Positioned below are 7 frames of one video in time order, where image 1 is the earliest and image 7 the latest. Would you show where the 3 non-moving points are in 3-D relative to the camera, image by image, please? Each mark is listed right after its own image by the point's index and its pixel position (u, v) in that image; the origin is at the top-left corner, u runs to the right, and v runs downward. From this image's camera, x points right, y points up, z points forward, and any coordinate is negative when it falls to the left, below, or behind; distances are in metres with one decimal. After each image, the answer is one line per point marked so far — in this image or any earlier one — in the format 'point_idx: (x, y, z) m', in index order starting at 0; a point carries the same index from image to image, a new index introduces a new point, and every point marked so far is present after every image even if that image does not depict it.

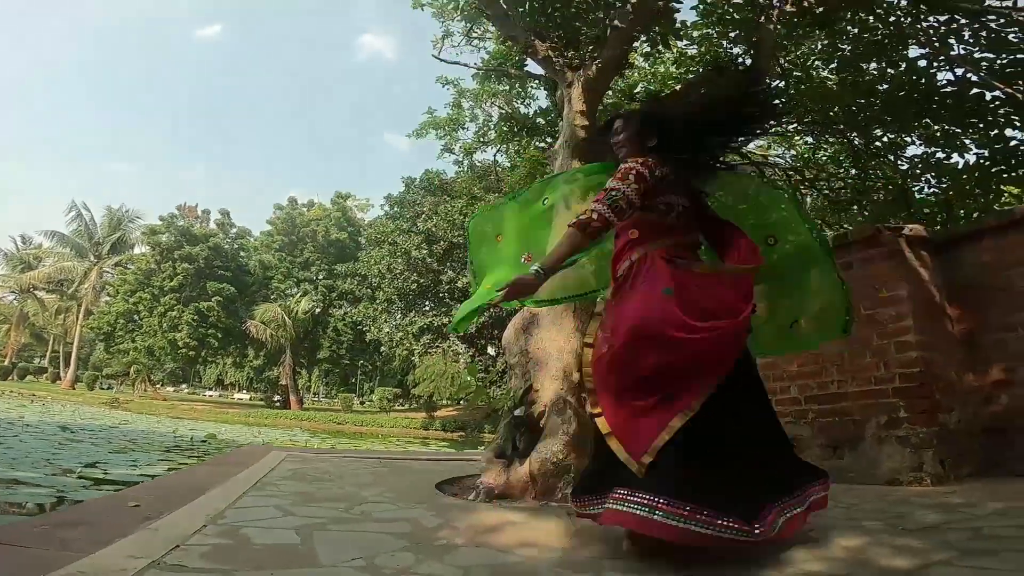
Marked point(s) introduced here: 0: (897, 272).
0: (+2.2, +0.1, +3.5) m
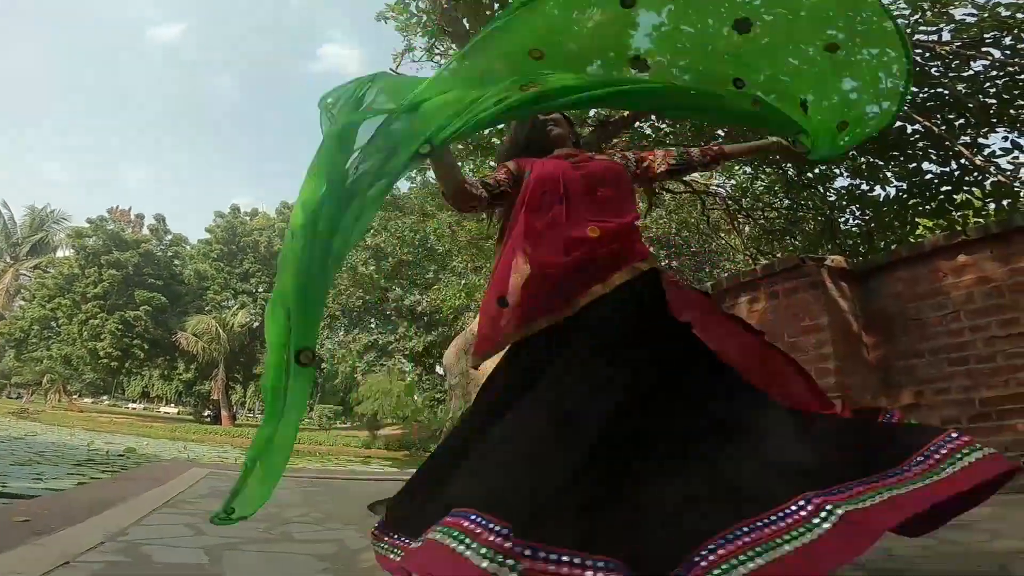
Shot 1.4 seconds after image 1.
0: (+1.8, -0.1, +3.6) m
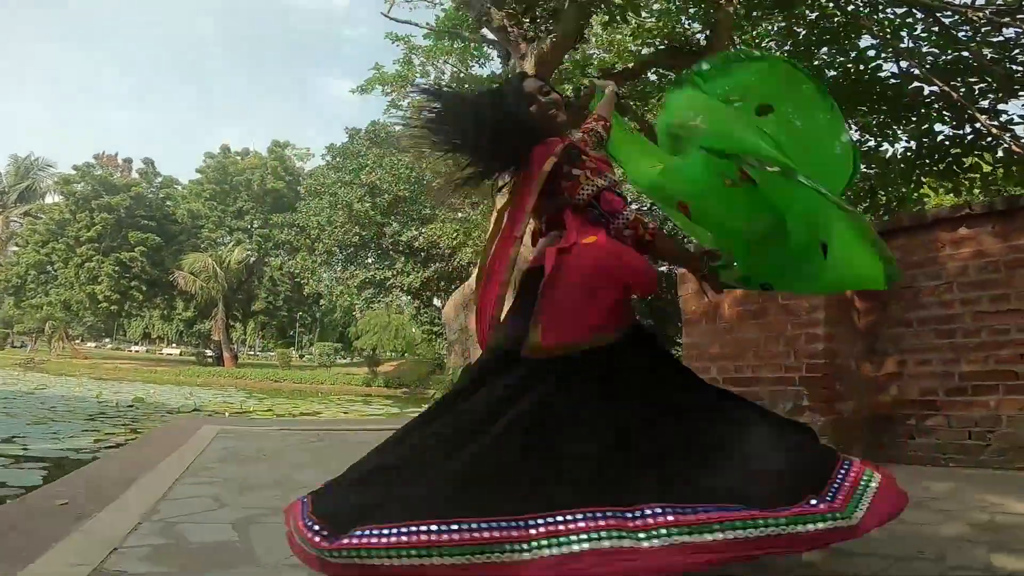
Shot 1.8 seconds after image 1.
0: (+1.8, +0.2, +3.7) m
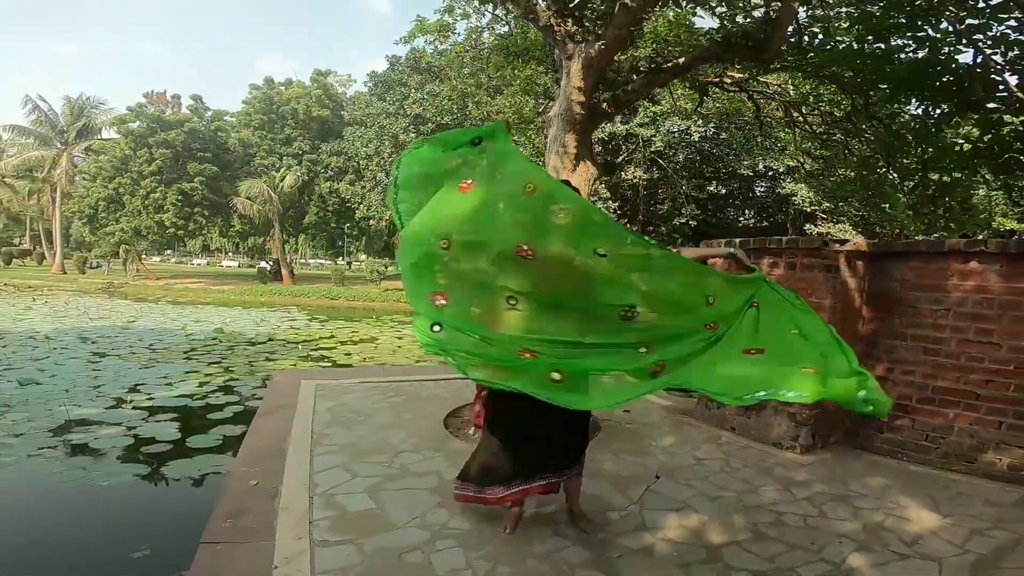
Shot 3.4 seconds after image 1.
0: (+2.0, +0.3, +4.2) m
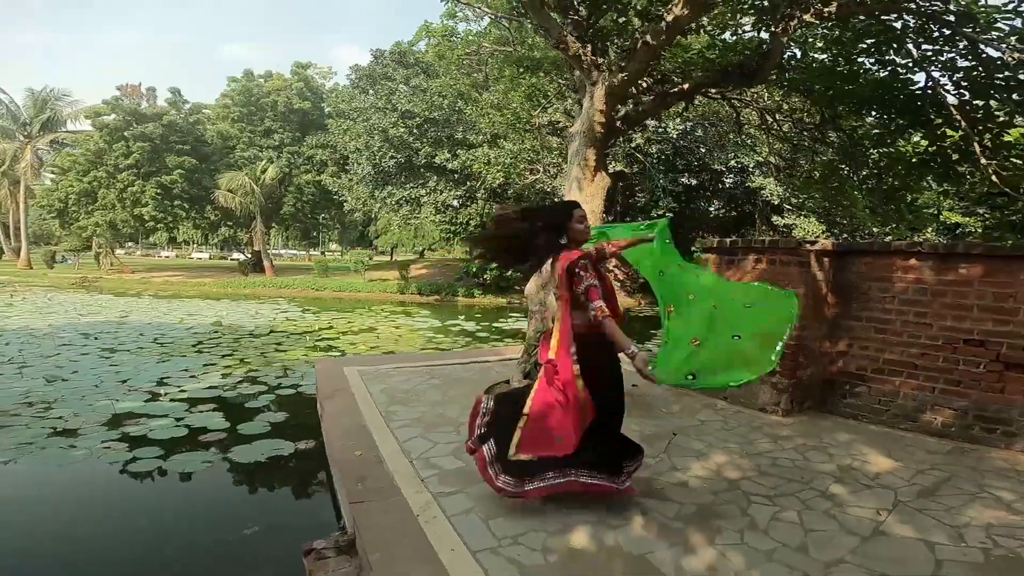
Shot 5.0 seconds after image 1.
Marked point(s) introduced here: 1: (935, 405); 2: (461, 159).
0: (+2.2, +0.4, +4.9) m
1: (+2.6, -0.7, +3.9) m
2: (-1.2, +2.8, +13.6) m
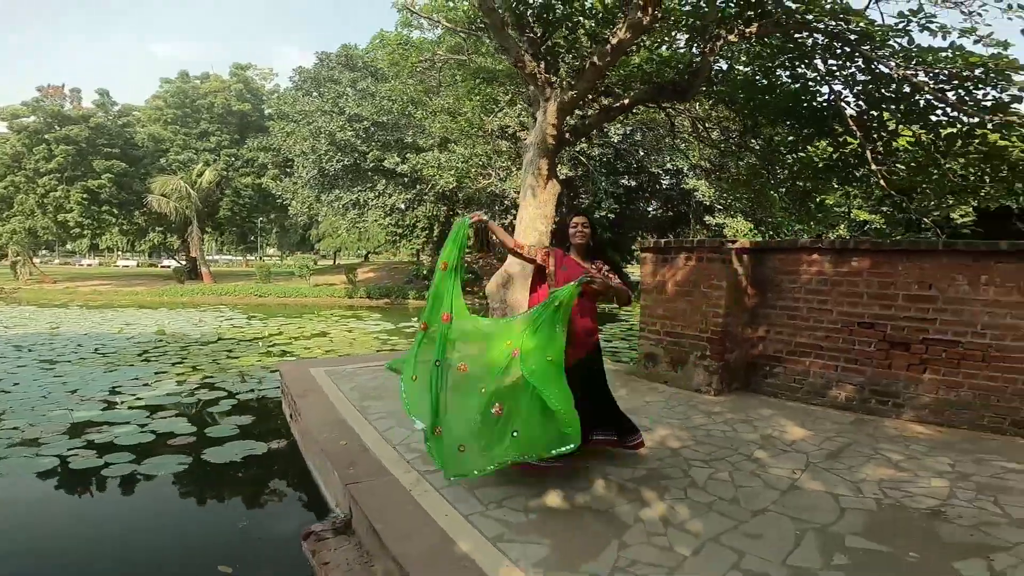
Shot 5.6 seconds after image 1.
0: (+1.8, +0.4, +5.5) m
1: (+2.4, -0.7, +4.5) m
2: (-2.4, +2.8, +13.8) m
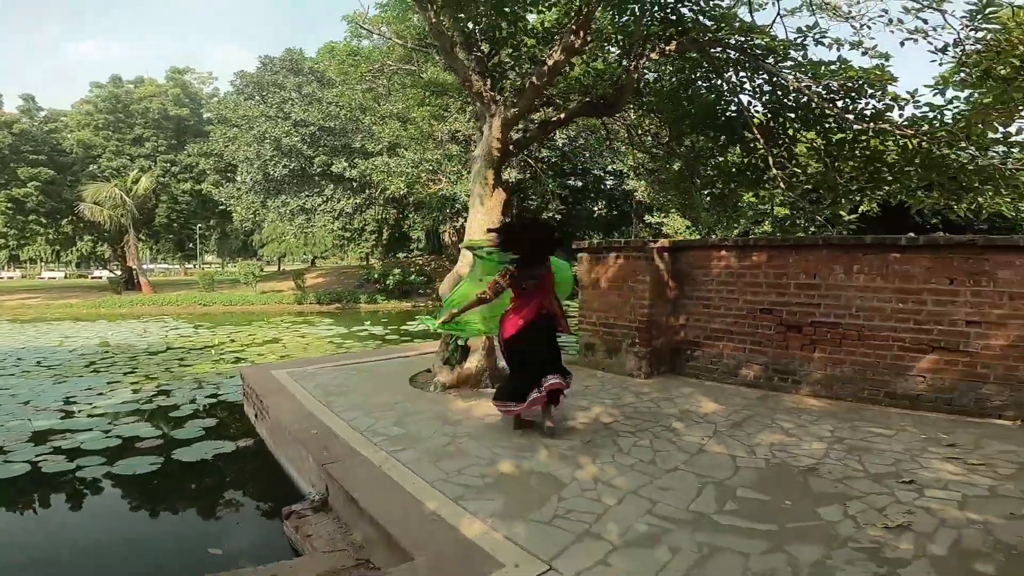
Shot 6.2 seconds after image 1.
0: (+1.4, +0.5, +6.1) m
1: (+2.0, -0.6, +5.1) m
2: (-3.6, +2.7, +14.1) m
